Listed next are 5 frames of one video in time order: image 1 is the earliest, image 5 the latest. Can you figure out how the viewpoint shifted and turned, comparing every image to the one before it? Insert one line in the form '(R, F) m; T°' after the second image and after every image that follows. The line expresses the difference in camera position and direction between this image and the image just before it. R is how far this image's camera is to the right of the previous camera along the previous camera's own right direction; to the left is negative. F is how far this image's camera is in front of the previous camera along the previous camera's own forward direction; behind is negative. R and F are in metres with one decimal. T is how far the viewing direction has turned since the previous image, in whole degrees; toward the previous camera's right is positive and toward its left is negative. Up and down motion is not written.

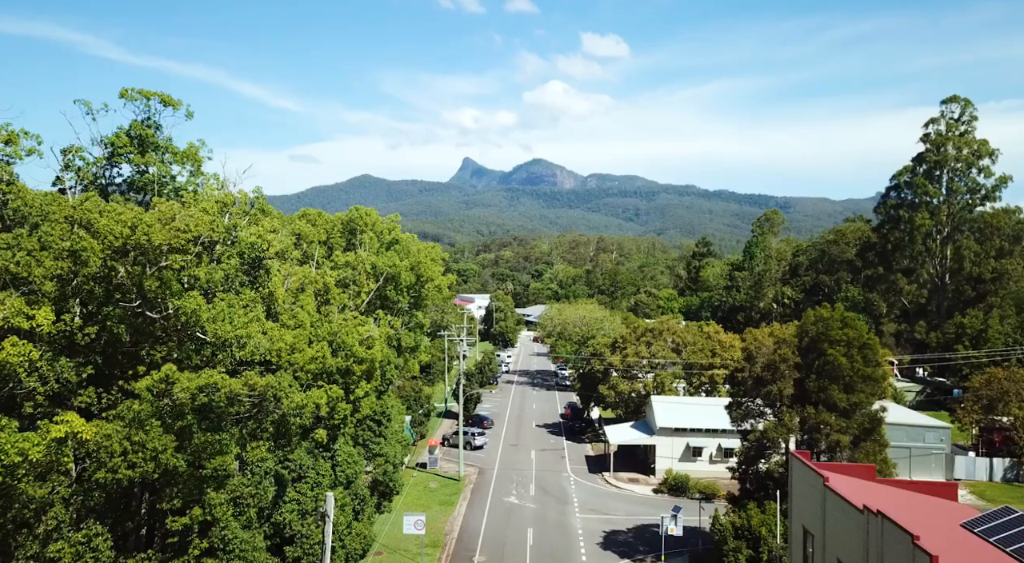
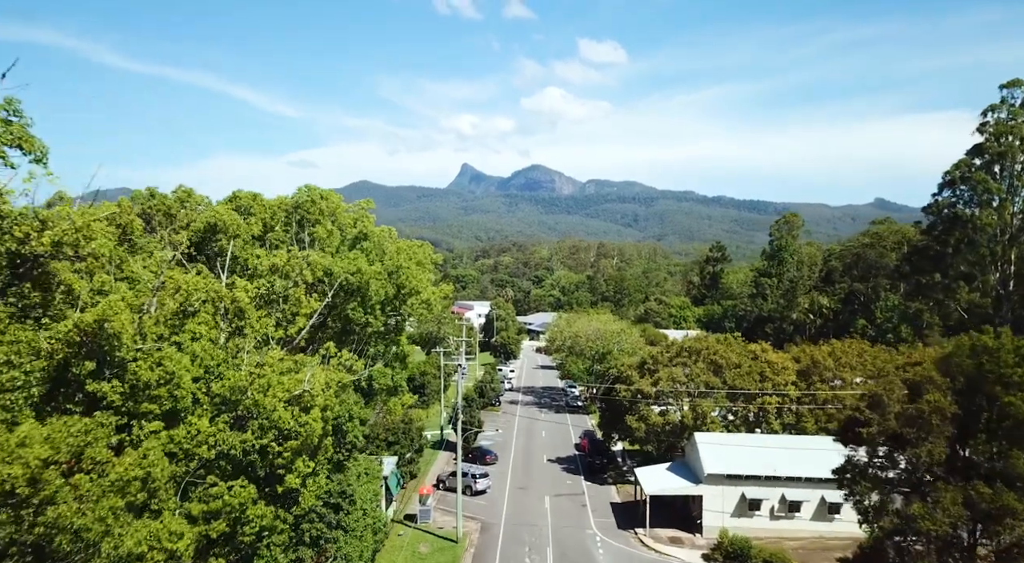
(-0.5, +6.4) m; 0°
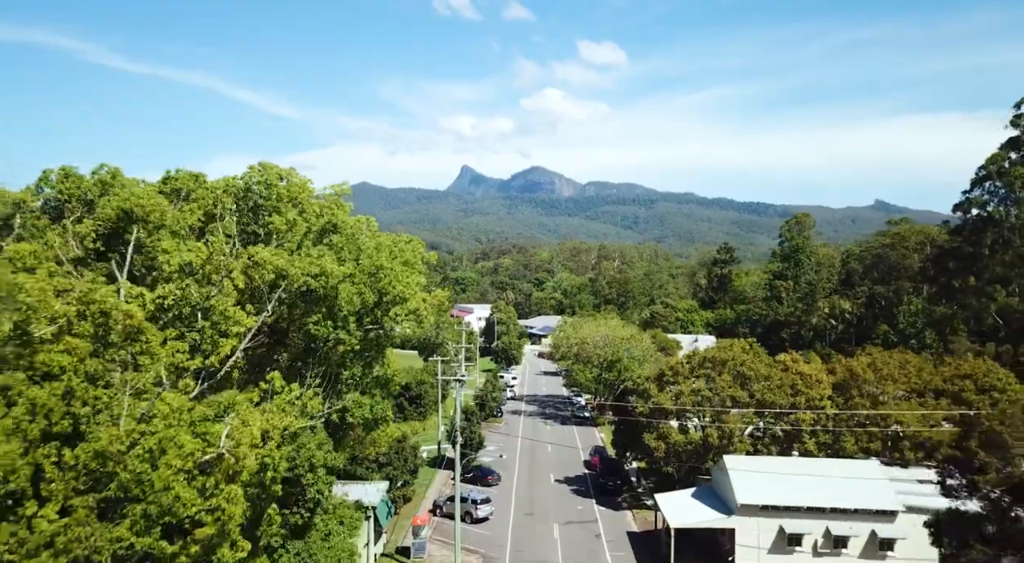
(-0.2, +3.2) m; 0°
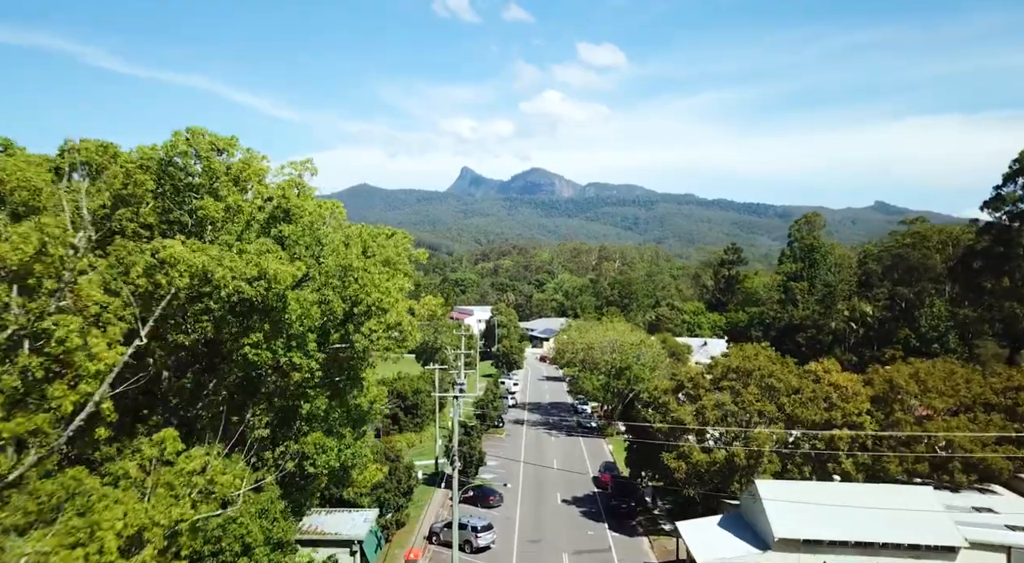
(-0.2, +2.8) m; 0°
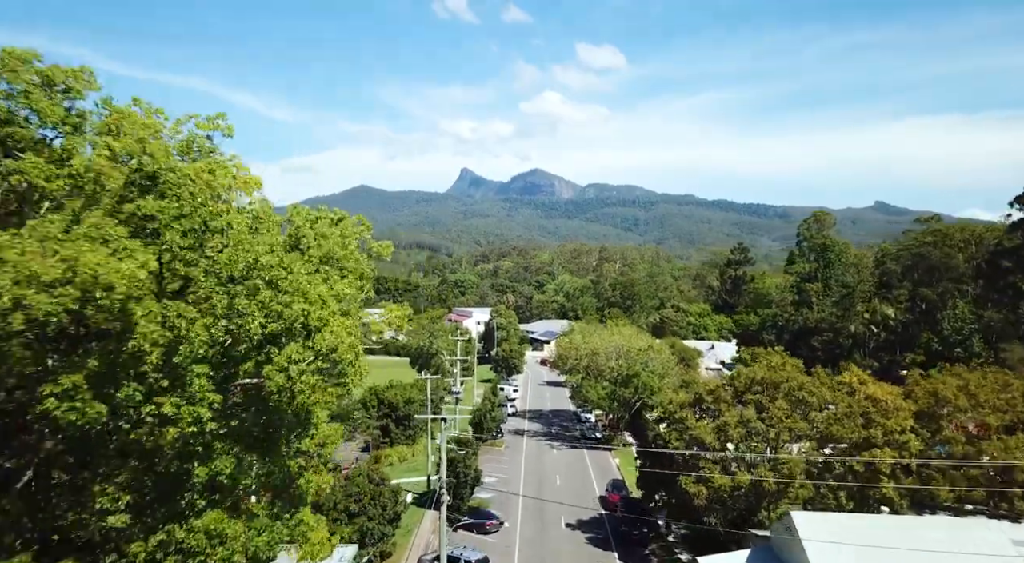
(+0.1, +2.9) m; 0°
